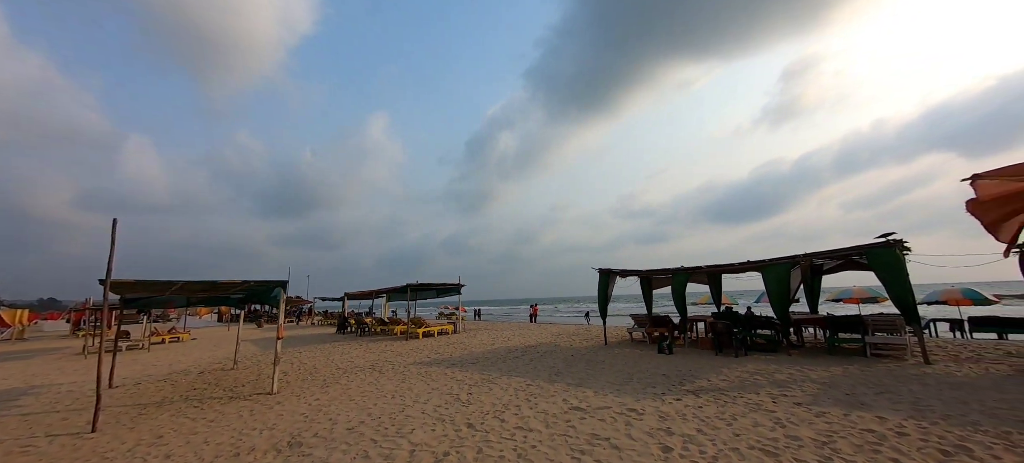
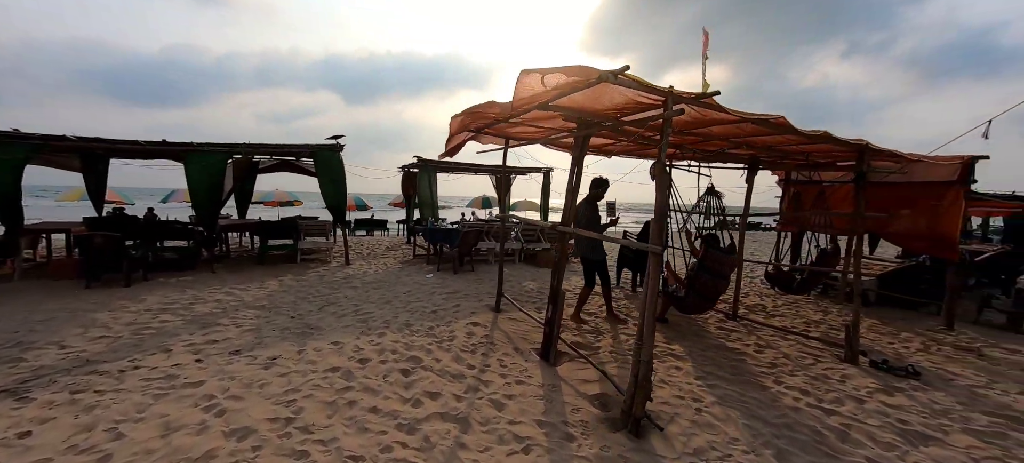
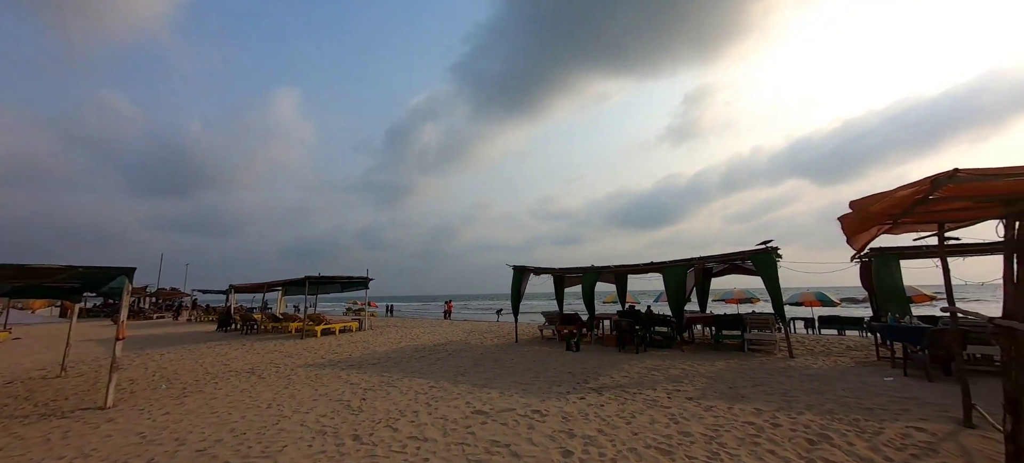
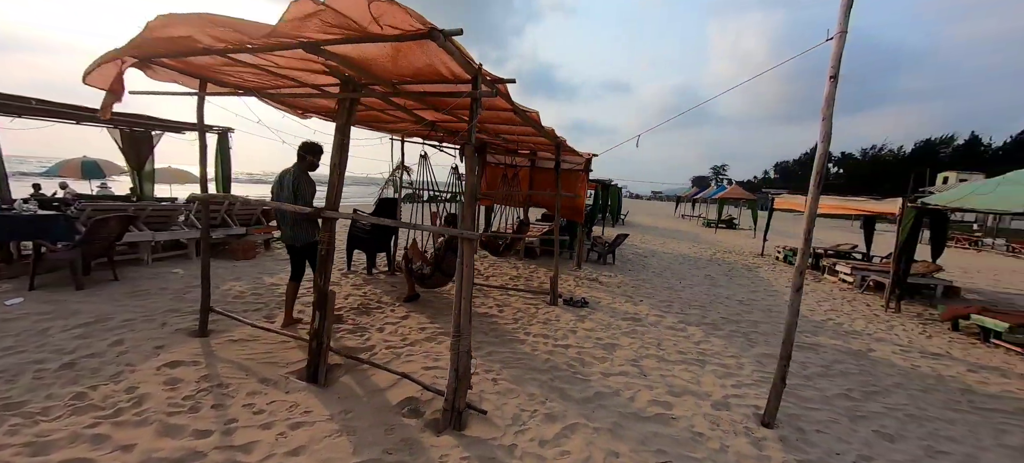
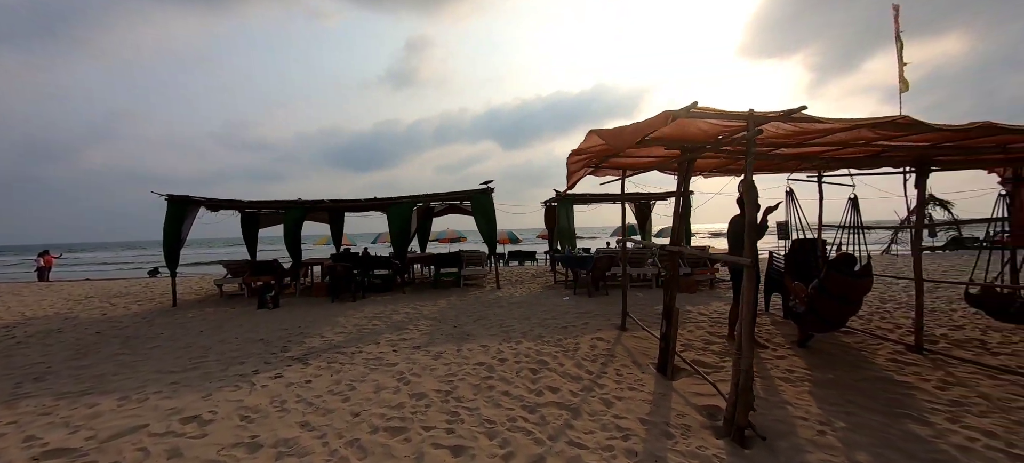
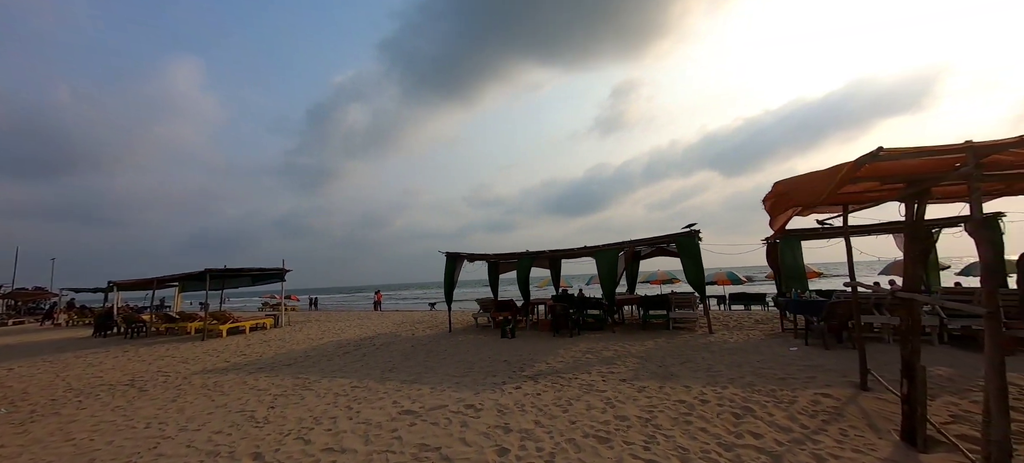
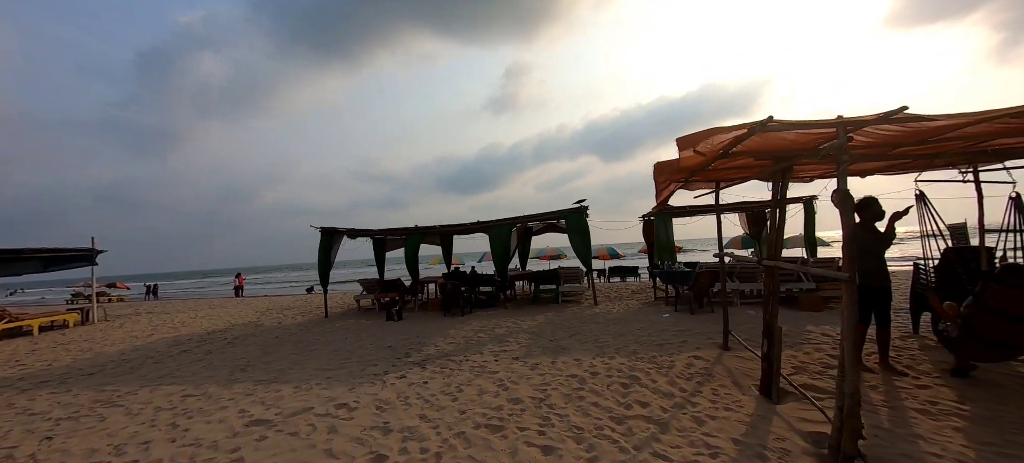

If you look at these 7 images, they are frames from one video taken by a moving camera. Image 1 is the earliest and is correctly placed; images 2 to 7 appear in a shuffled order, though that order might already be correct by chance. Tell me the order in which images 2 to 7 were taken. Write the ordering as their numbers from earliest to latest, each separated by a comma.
3, 6, 7, 5, 2, 4
